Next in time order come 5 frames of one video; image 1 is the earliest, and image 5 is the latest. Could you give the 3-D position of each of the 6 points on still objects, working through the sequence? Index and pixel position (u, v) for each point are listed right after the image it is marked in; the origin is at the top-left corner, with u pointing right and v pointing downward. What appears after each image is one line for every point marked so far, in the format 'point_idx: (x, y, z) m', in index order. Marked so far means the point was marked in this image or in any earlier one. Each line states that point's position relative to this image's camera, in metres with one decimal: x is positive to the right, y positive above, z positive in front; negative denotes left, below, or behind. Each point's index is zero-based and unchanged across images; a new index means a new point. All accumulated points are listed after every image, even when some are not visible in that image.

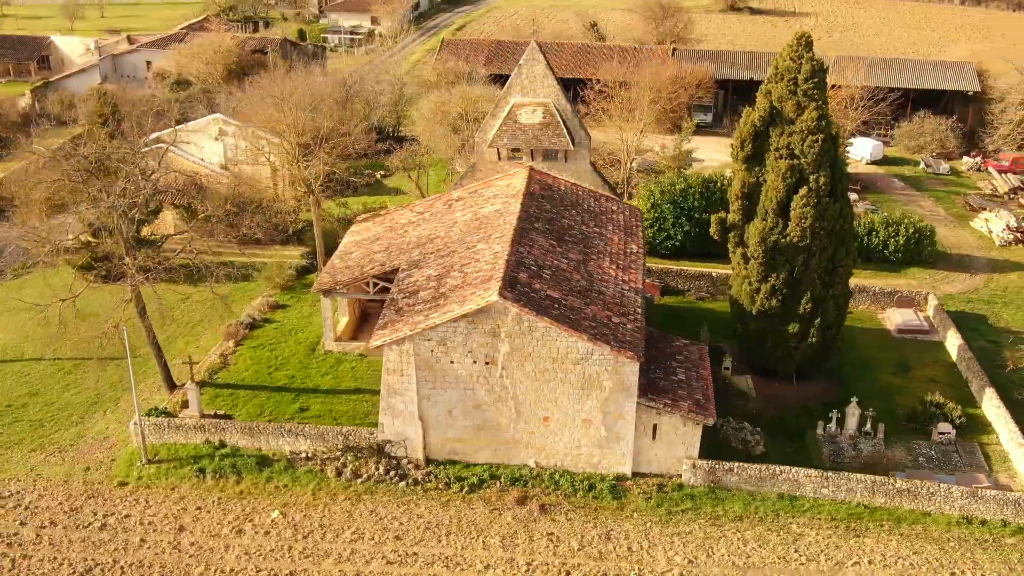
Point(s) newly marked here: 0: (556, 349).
0: (+0.7, -1.0, +19.3) m
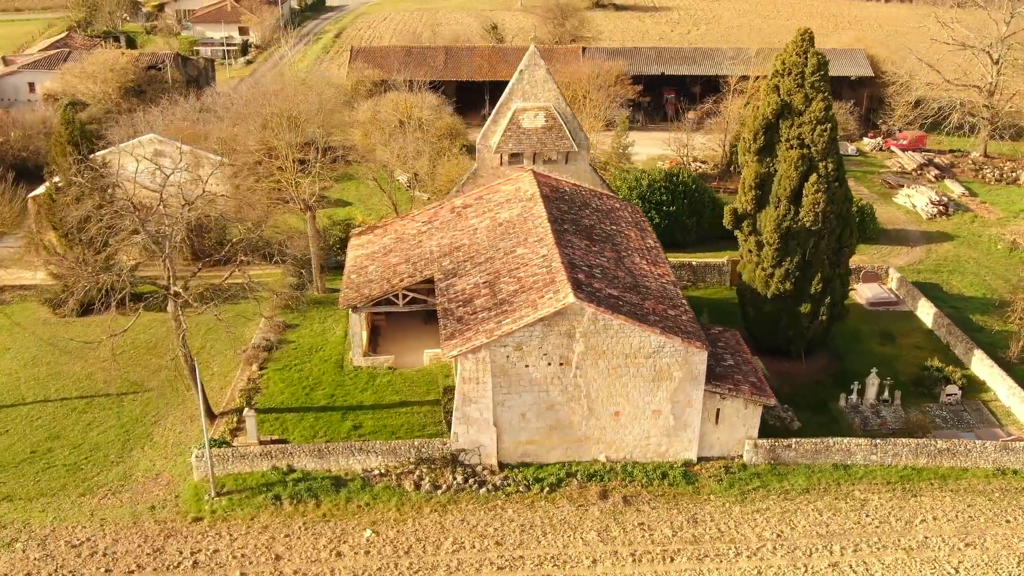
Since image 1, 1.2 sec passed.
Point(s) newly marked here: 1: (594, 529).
0: (+2.0, -1.0, +19.9) m
1: (+1.4, -4.0, +19.4) m
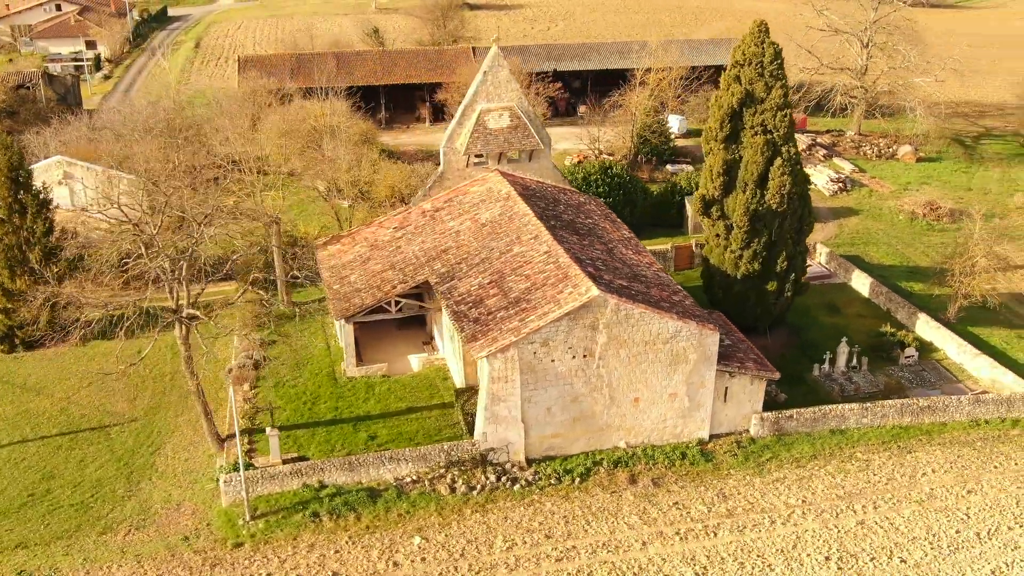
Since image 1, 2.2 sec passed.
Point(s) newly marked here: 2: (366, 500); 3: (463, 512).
0: (+2.4, -0.8, +20.6) m
1: (+2.1, -3.8, +20.0) m
2: (-2.5, -3.6, +19.9) m
3: (-0.8, -3.8, +19.9) m
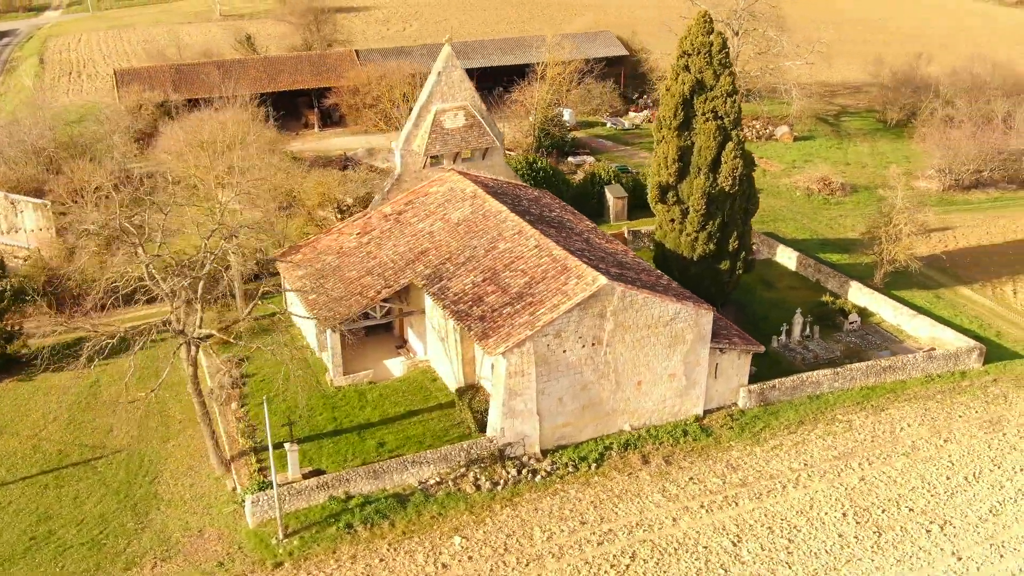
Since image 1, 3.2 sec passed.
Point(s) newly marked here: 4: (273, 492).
0: (+2.5, -0.5, +21.2) m
1: (+2.5, -3.6, +20.6) m
2: (-2.0, -3.7, +19.8) m
3: (-0.3, -3.8, +20.0) m
4: (-3.9, -3.4, +19.3) m
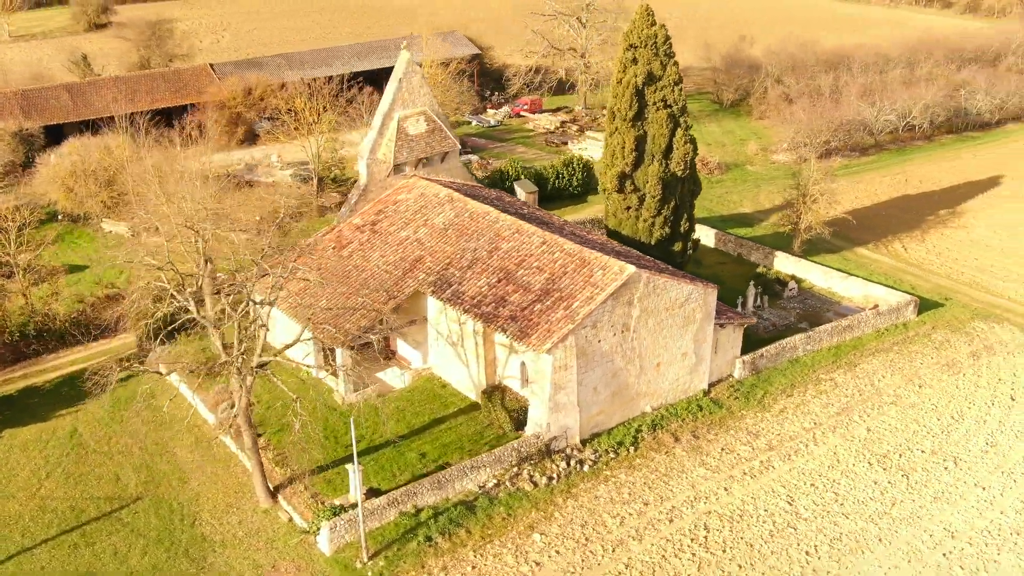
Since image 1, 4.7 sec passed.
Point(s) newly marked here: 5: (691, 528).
0: (+2.9, -0.2, +22.1) m
1: (+3.4, -3.3, +21.5) m
2: (-0.8, -3.8, +19.7) m
3: (+0.8, -3.7, +20.3) m
4: (-2.6, -3.7, +18.9) m
5: (+3.0, -4.0, +19.7) m
